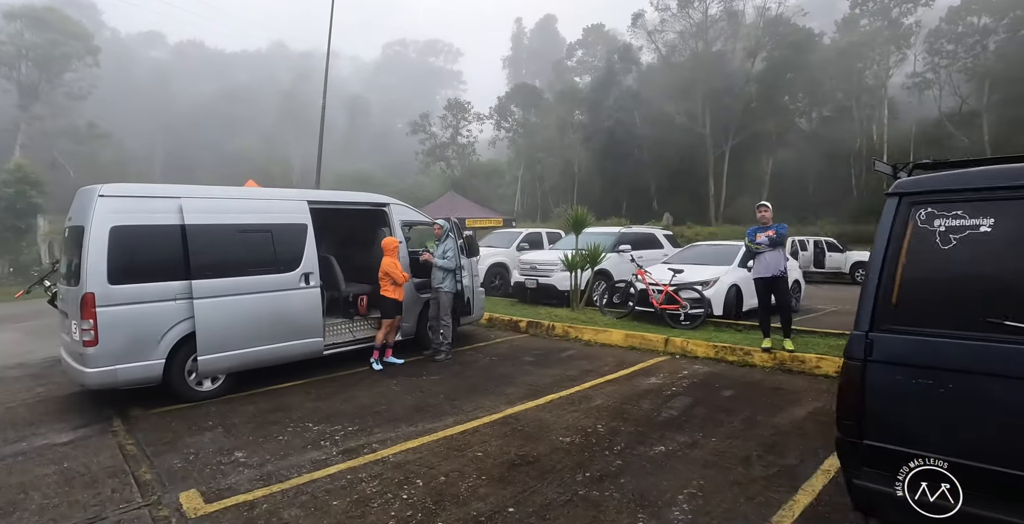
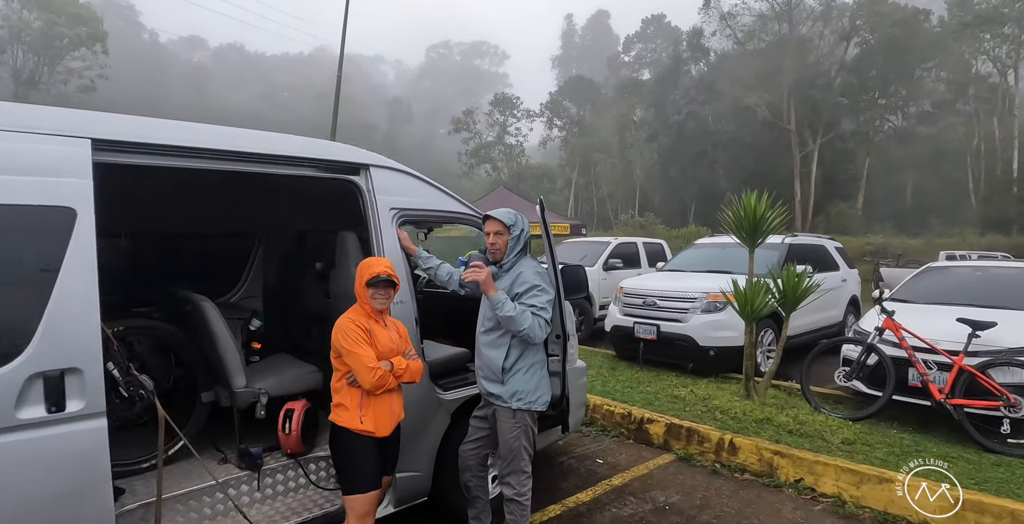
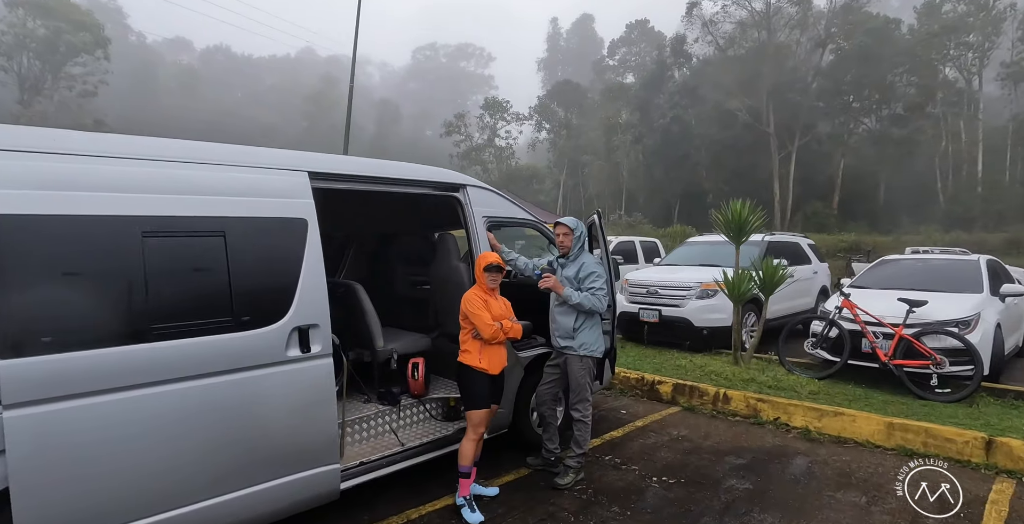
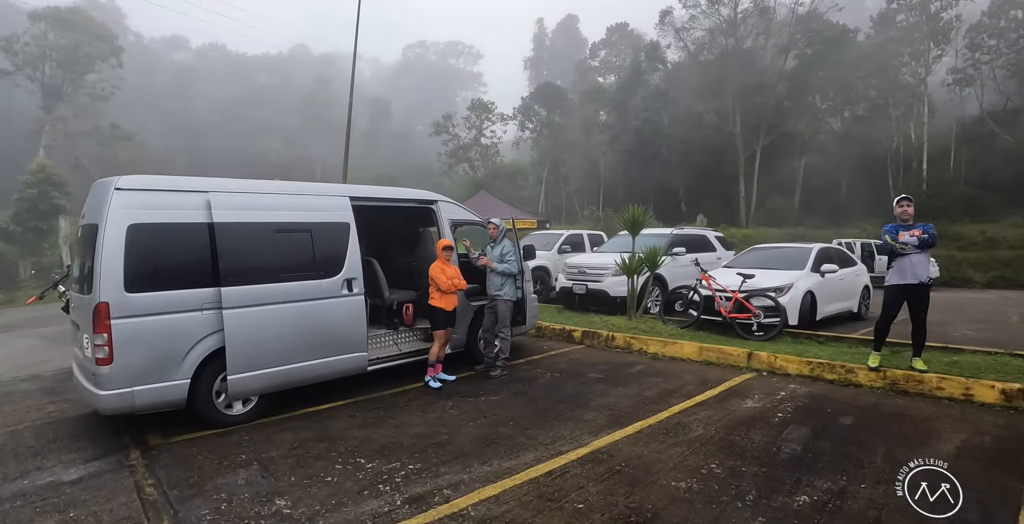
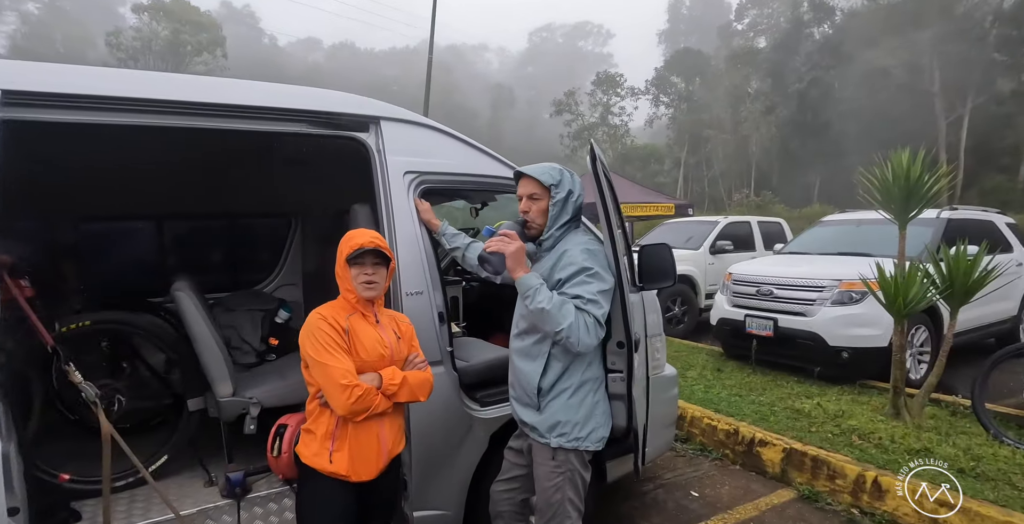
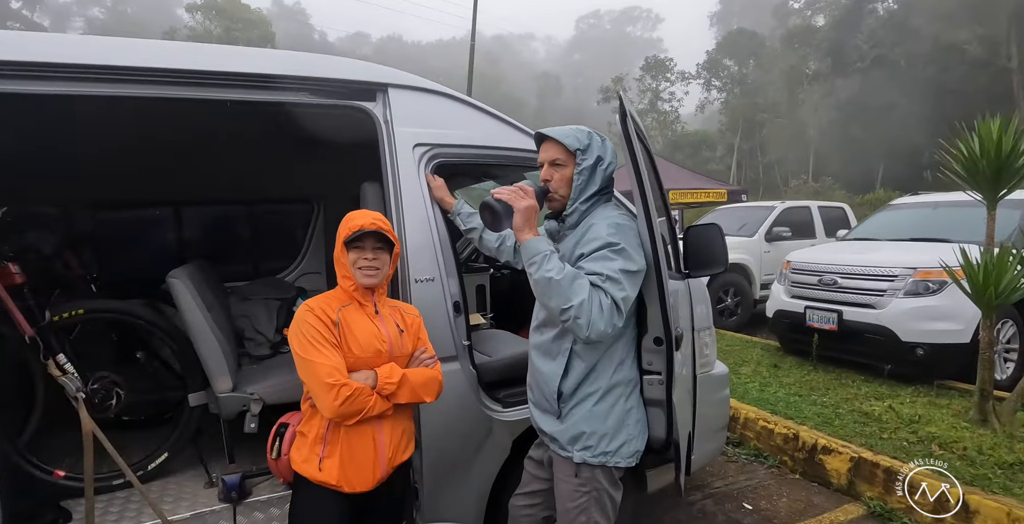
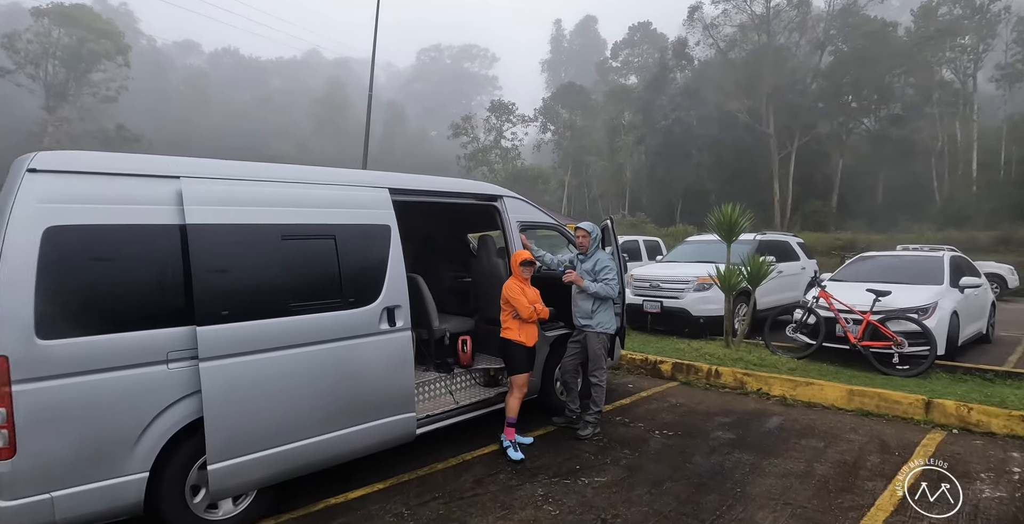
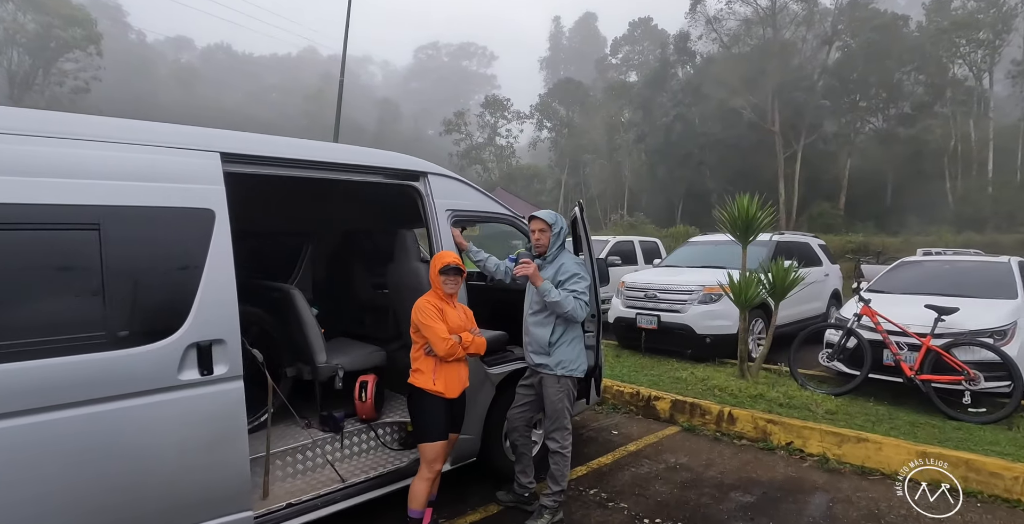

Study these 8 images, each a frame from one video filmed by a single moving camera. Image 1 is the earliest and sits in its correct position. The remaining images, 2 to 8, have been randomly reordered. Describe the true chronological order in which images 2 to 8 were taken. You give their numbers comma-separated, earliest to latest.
4, 7, 3, 8, 2, 5, 6
